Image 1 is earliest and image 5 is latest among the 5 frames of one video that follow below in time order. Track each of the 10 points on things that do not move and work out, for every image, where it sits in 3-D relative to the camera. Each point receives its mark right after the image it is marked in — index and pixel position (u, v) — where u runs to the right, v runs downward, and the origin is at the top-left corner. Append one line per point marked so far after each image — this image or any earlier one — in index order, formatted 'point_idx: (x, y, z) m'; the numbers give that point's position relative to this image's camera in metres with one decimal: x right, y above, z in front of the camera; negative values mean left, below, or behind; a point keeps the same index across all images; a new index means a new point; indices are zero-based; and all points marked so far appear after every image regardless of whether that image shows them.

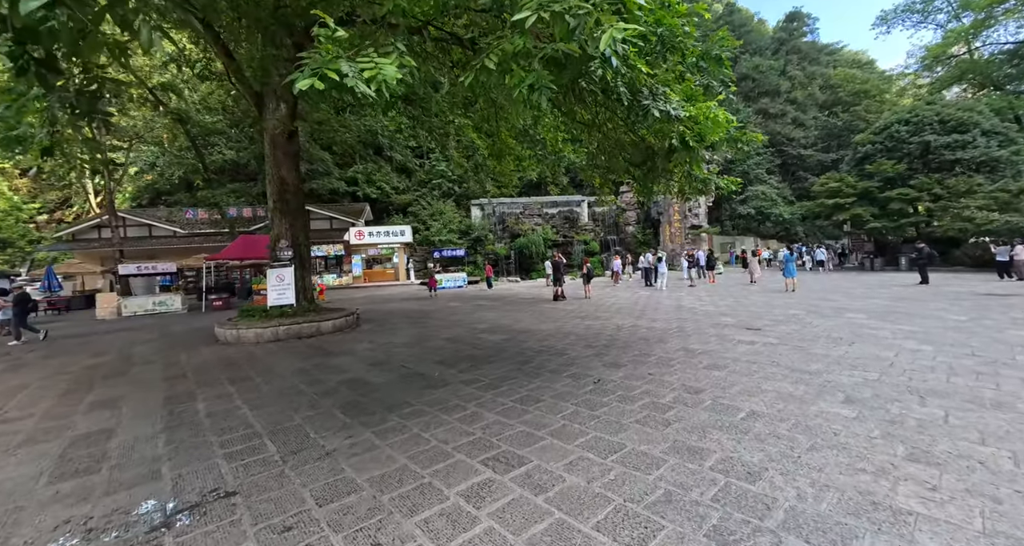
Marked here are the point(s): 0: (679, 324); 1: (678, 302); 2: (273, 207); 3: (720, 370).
0: (+2.5, -0.8, +6.5) m
1: (+3.6, -0.6, +9.4) m
2: (-4.1, +1.2, +7.5) m
3: (+1.9, -0.9, +3.9) m
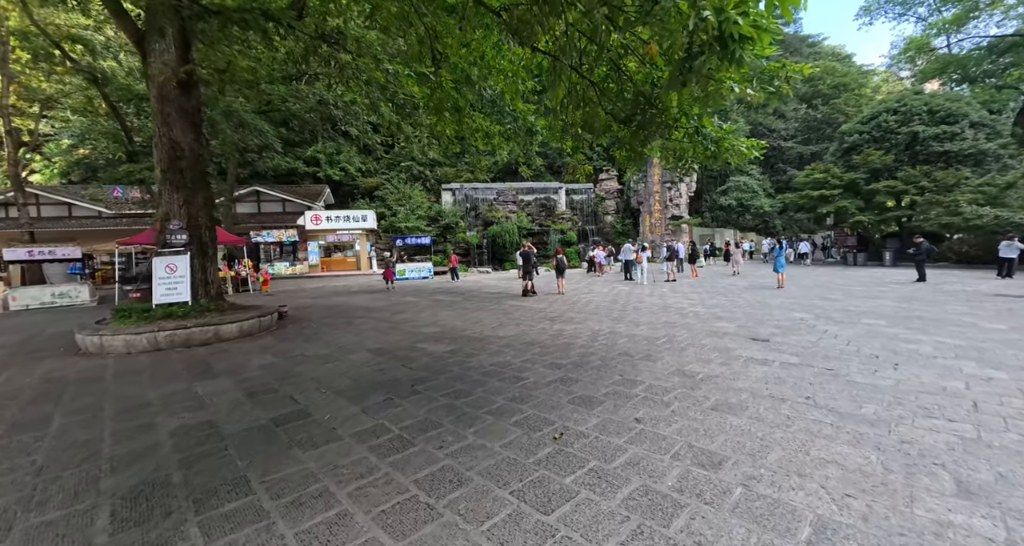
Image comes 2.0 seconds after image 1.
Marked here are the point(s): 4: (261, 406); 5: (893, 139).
0: (+1.9, -0.7, +5.3) m
1: (+2.9, -0.5, +8.3) m
2: (-4.8, +1.3, +5.9) m
3: (+1.4, -0.9, +2.7) m
4: (-1.9, -1.0, +3.2) m
5: (+14.8, +5.2, +16.7) m
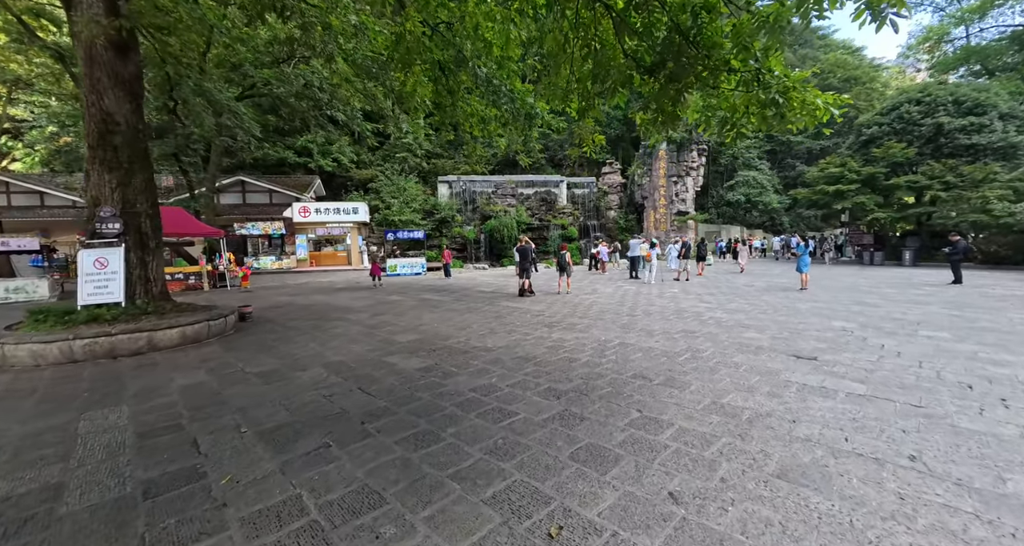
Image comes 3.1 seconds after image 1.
0: (+1.8, -0.7, +4.4) m
1: (+2.8, -0.5, +7.4) m
2: (-4.9, +1.4, +5.0) m
3: (+1.3, -0.9, +1.8) m
4: (-2.0, -1.0, +2.3) m
5: (+14.7, +5.2, +15.8) m
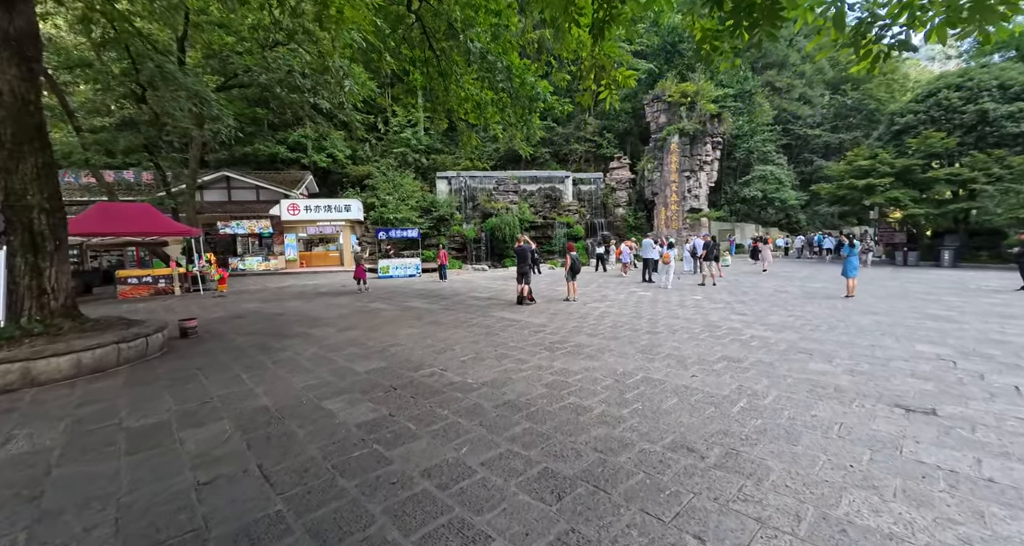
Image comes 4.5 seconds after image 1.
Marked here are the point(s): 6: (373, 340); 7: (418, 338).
0: (+1.7, -0.8, +3.2) m
1: (+2.7, -0.6, +6.2) m
2: (-4.9, +1.3, +3.9) m
3: (+1.2, -1.0, +0.6) m
4: (-2.1, -1.1, +1.2) m
5: (+14.8, +5.1, +14.4) m
6: (-1.6, -0.8, +5.2) m
7: (-1.1, -0.8, +5.2) m
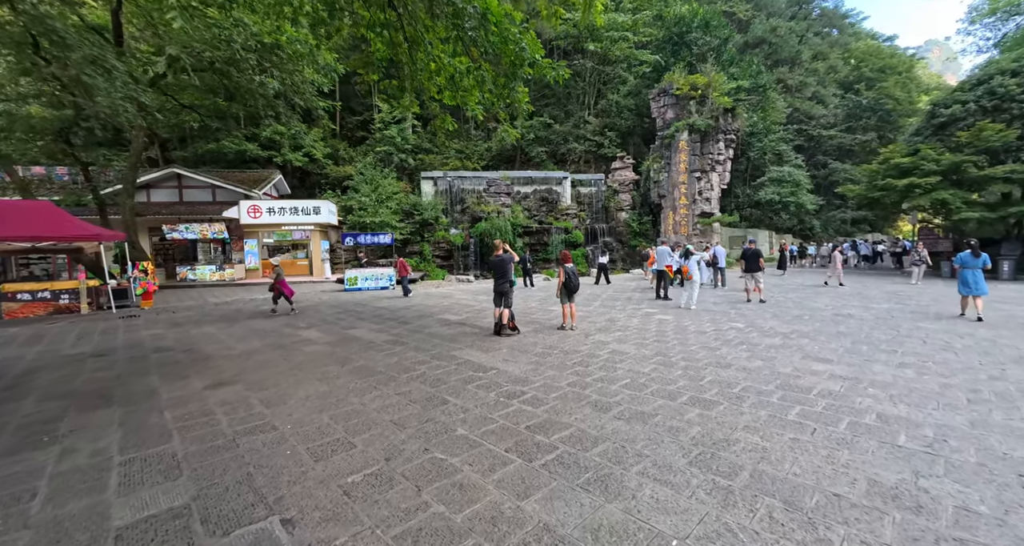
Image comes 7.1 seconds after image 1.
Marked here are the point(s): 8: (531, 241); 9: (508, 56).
0: (+1.4, -1.0, +1.2) m
1: (+2.4, -0.8, +4.1) m
2: (-5.3, +1.1, +1.9) m
3: (+0.9, -1.2, -1.4) m
4: (-2.4, -1.2, -0.9) m
5: (+14.5, +4.7, +12.5) m
6: (-1.9, -1.0, +3.1) m
7: (-1.5, -1.0, +3.1) m
8: (+0.8, +1.3, +17.6) m
9: (-0.1, +3.3, +6.2) m
